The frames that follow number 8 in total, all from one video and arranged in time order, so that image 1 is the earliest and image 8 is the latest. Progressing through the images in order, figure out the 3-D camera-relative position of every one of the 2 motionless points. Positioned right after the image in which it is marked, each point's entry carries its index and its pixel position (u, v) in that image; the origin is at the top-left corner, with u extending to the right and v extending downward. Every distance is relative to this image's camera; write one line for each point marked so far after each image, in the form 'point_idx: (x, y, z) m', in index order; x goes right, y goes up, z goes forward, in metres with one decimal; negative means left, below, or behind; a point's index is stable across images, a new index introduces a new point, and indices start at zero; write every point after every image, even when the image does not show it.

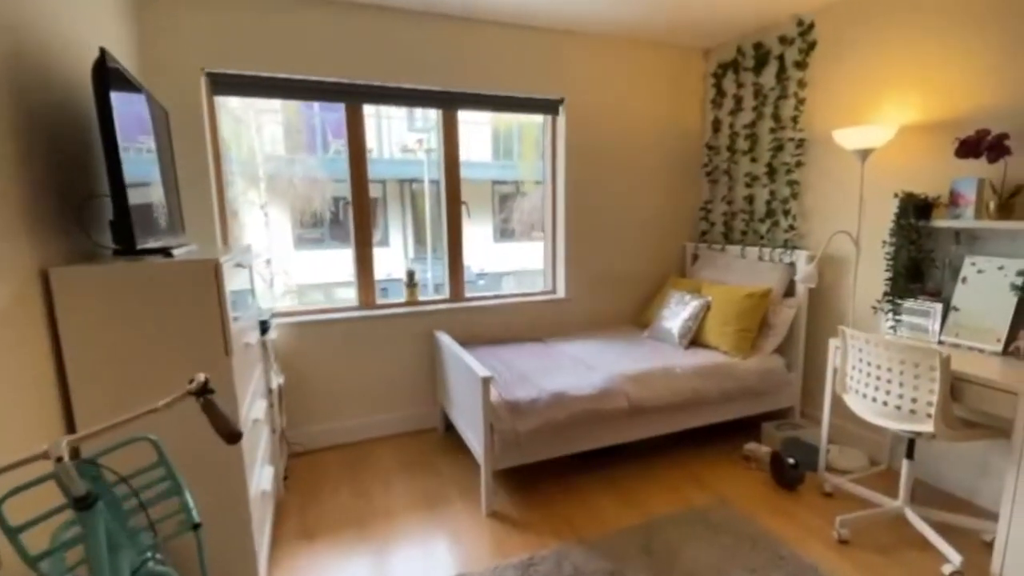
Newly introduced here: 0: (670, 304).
0: (+1.2, -0.1, +3.8) m
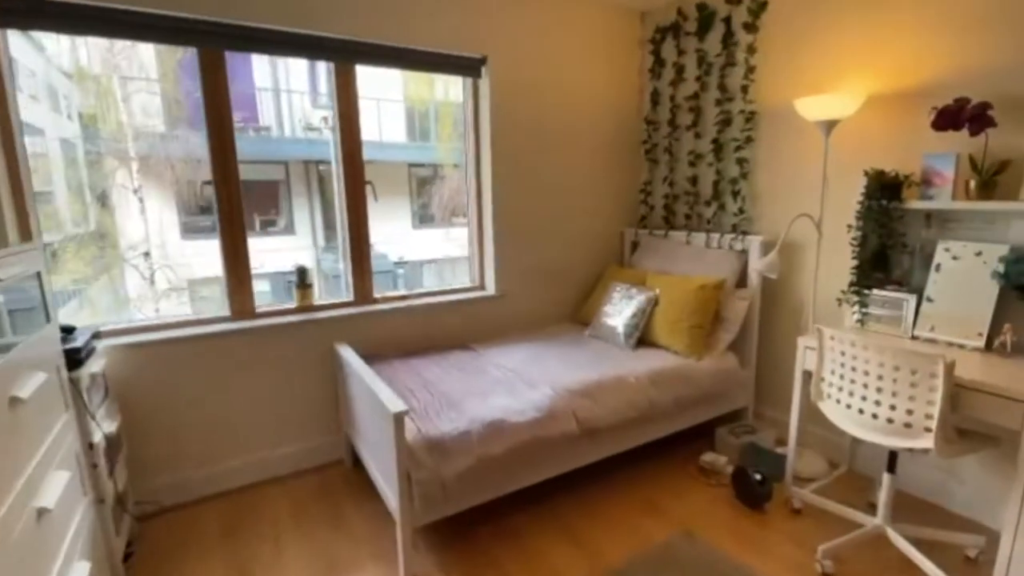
0: (+0.7, -0.1, +3.3) m
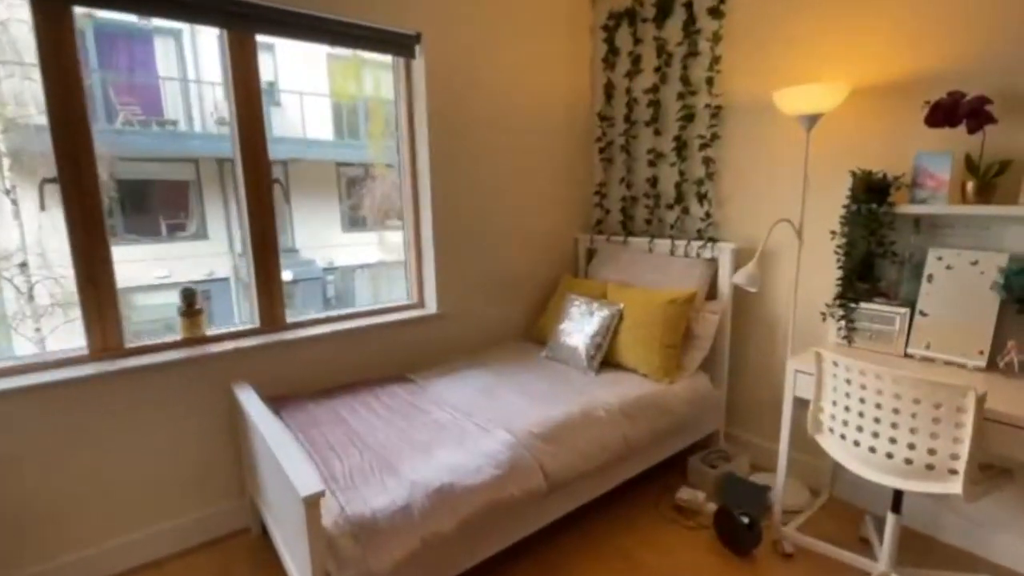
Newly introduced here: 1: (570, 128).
0: (+0.3, -0.2, +2.9) m
1: (+0.4, +1.1, +3.4) m
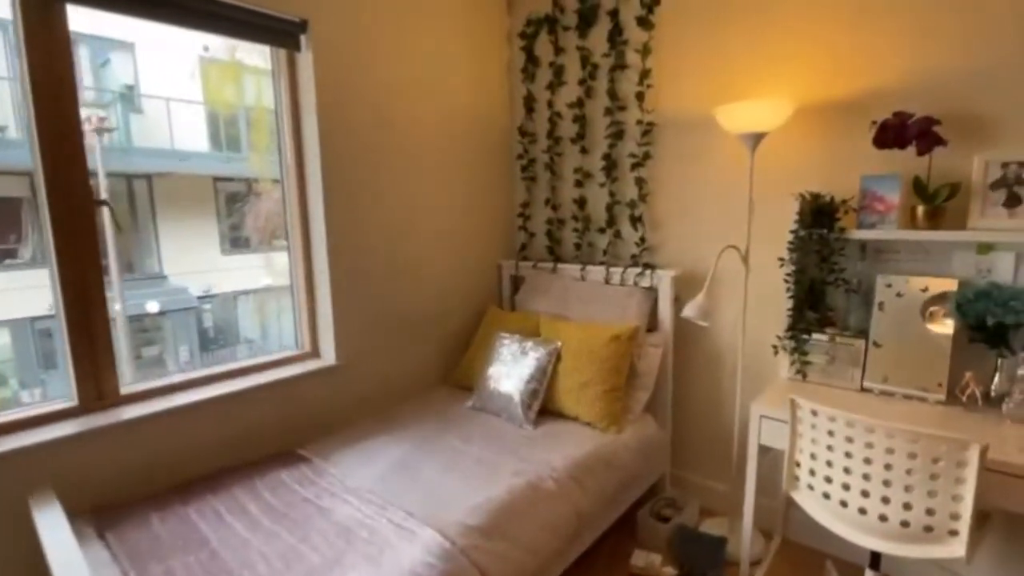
0: (-0.1, -0.3, +2.6) m
1: (-0.2, +0.9, +3.1) m
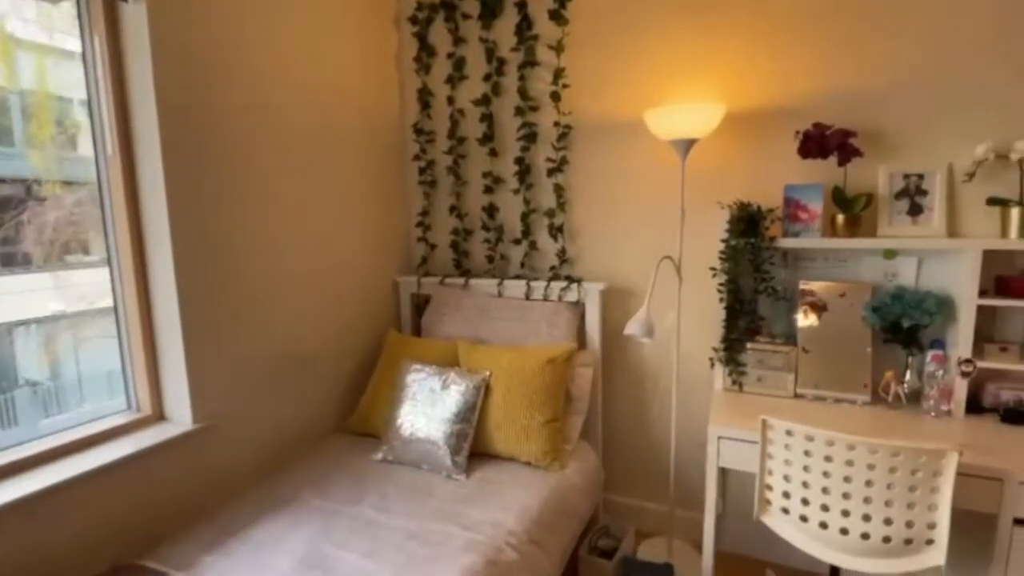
0: (-0.4, -0.4, +2.1) m
1: (-0.7, +0.8, +2.6) m
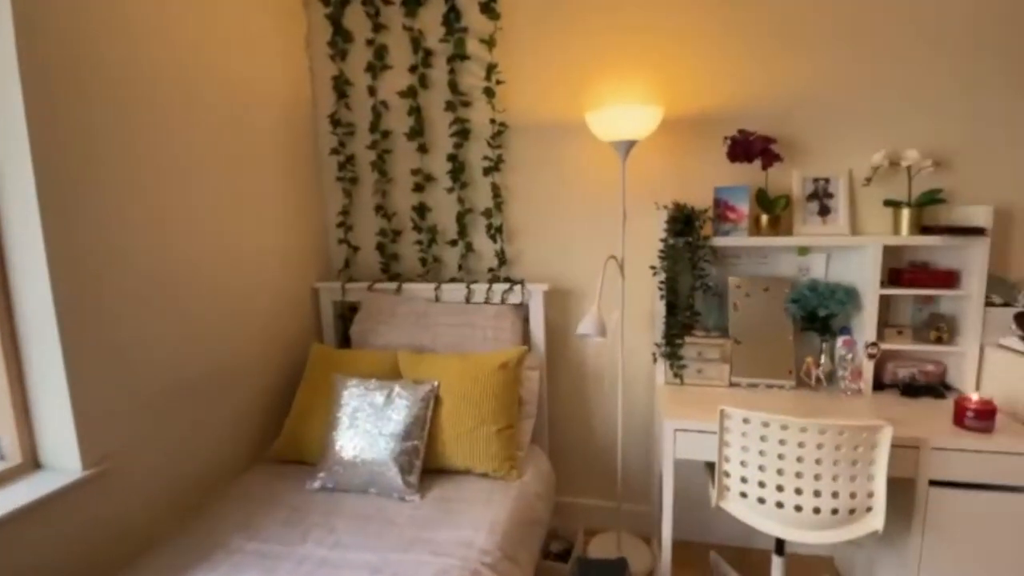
0: (-0.6, -0.5, +1.9) m
1: (-1.0, +0.7, +2.4) m
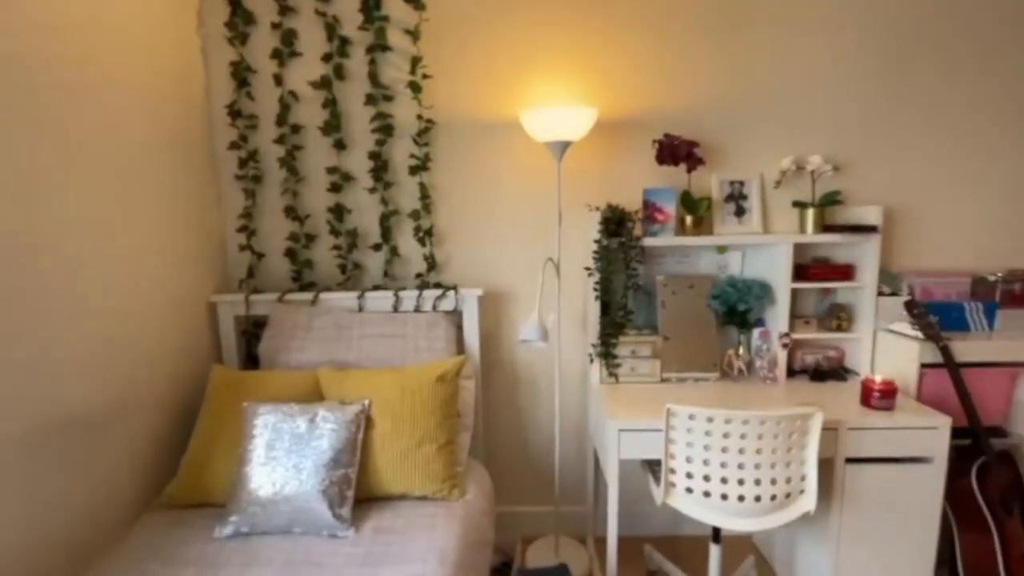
0: (-0.8, -0.5, +1.7) m
1: (-1.3, +0.7, +2.0) m
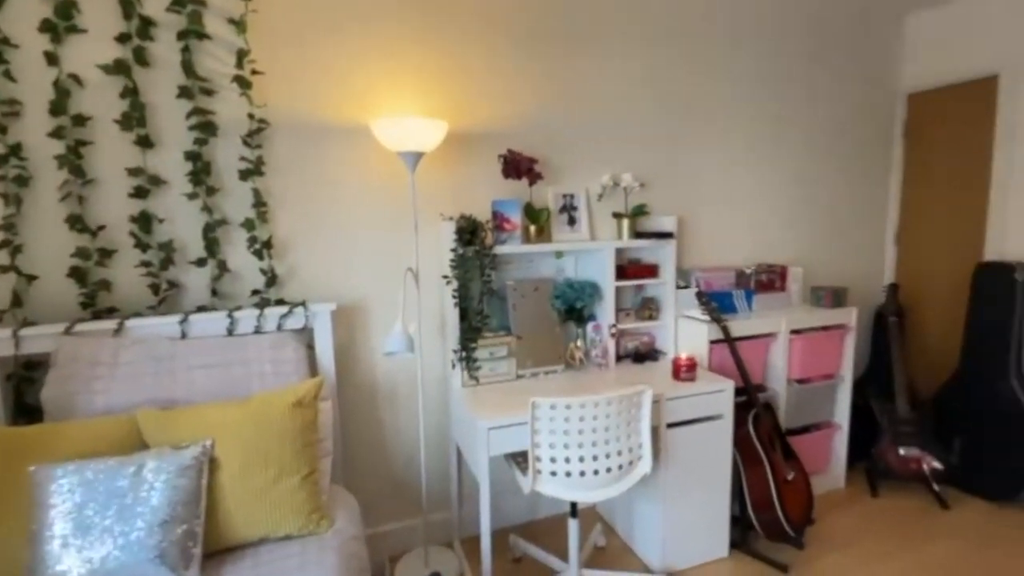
0: (-1.2, -0.6, +1.4) m
1: (-1.8, +0.5, +1.5) m
